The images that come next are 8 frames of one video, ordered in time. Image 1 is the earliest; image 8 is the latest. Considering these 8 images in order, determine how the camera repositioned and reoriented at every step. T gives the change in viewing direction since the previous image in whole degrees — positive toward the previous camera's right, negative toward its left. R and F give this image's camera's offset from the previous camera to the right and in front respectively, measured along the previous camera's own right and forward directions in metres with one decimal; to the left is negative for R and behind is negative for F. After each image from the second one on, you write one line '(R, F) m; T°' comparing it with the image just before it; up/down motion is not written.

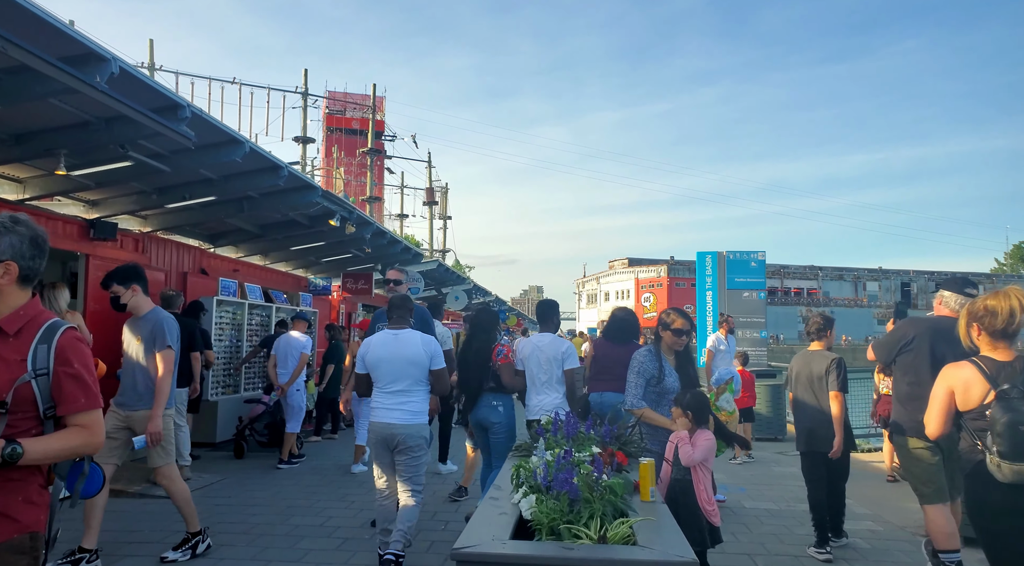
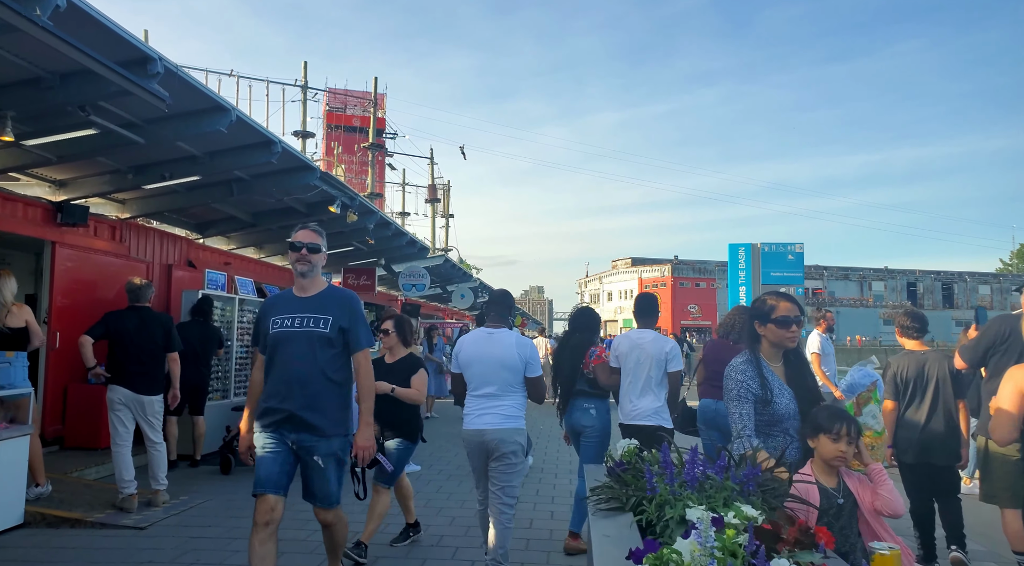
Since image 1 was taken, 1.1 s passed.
(-0.3, +1.1) m; 0°
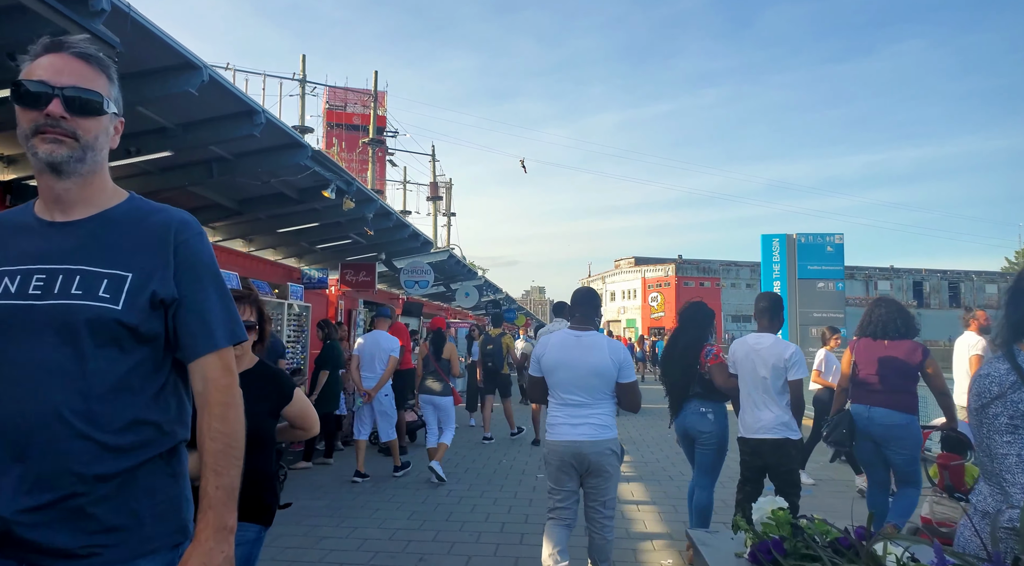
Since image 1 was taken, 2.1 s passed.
(-0.2, +1.1) m; 0°
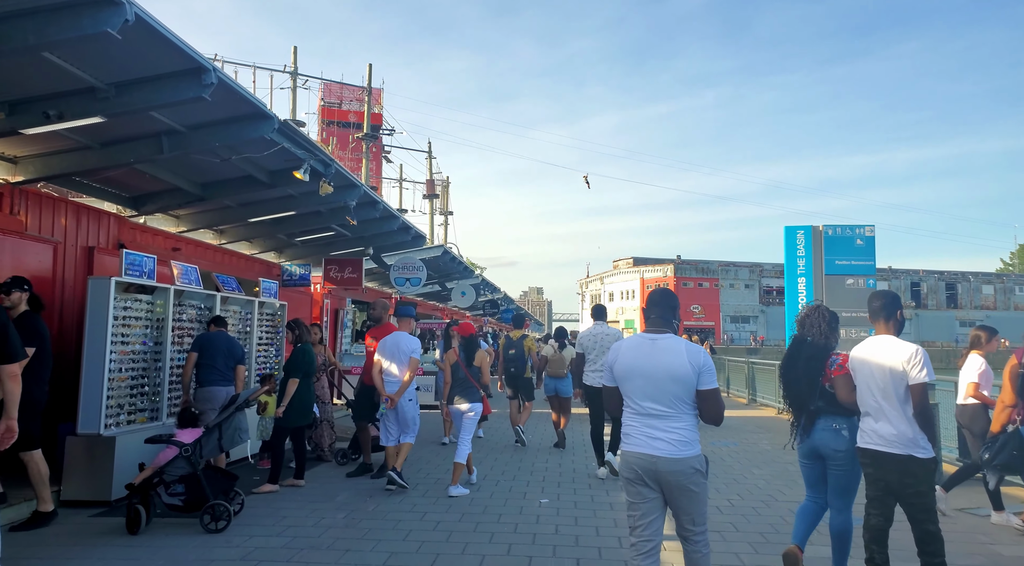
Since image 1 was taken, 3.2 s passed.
(0.0, +1.1) m; 0°
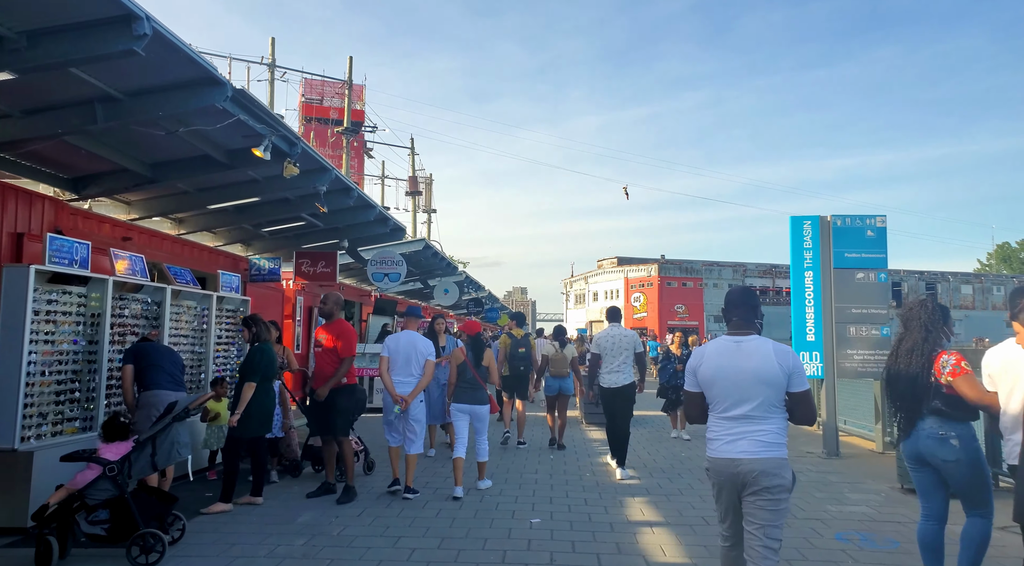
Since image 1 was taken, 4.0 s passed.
(0.0, +0.8) m; +1°
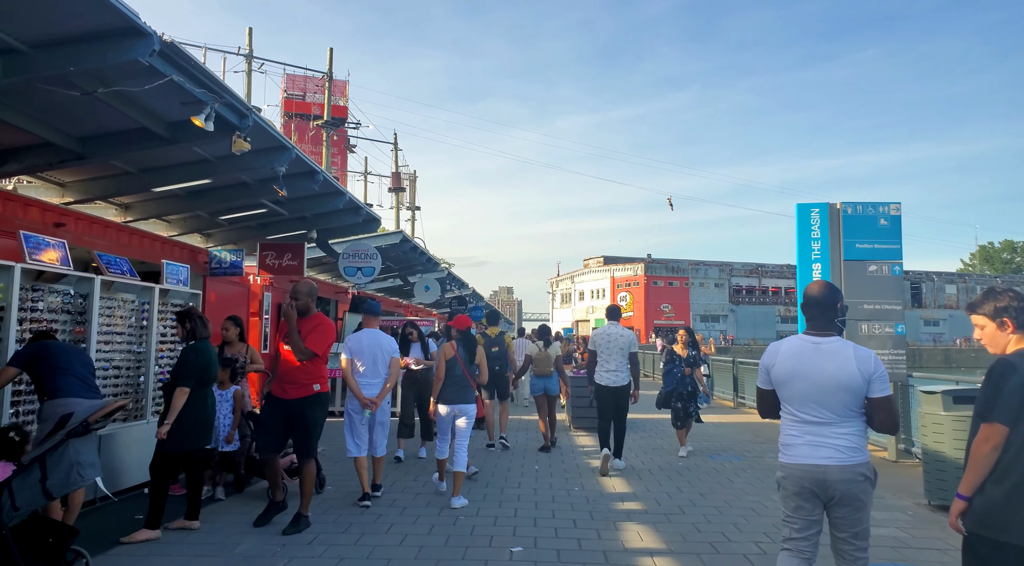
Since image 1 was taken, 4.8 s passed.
(+0.1, +0.9) m; +1°
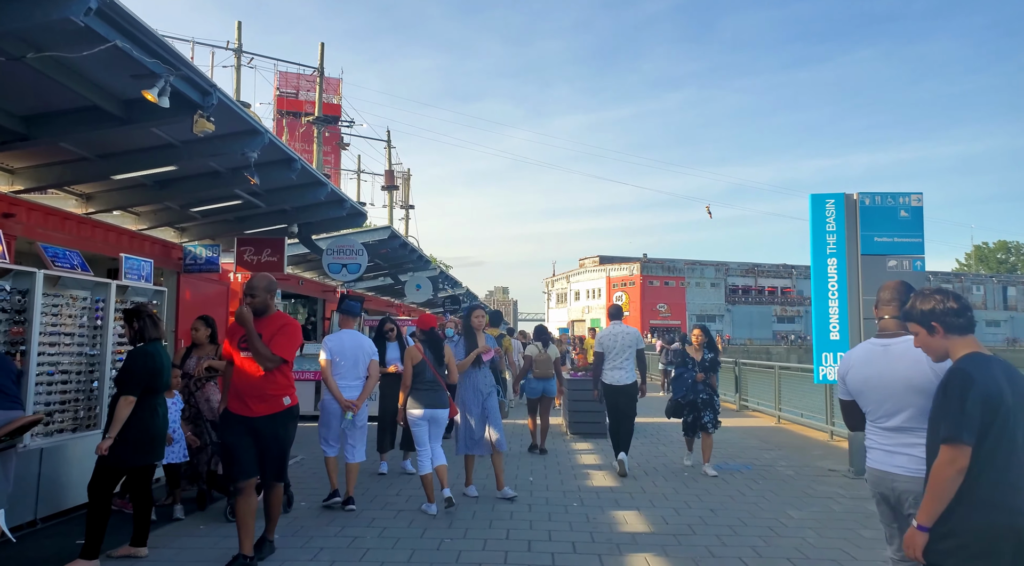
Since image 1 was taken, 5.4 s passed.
(0.0, +0.7) m; 0°
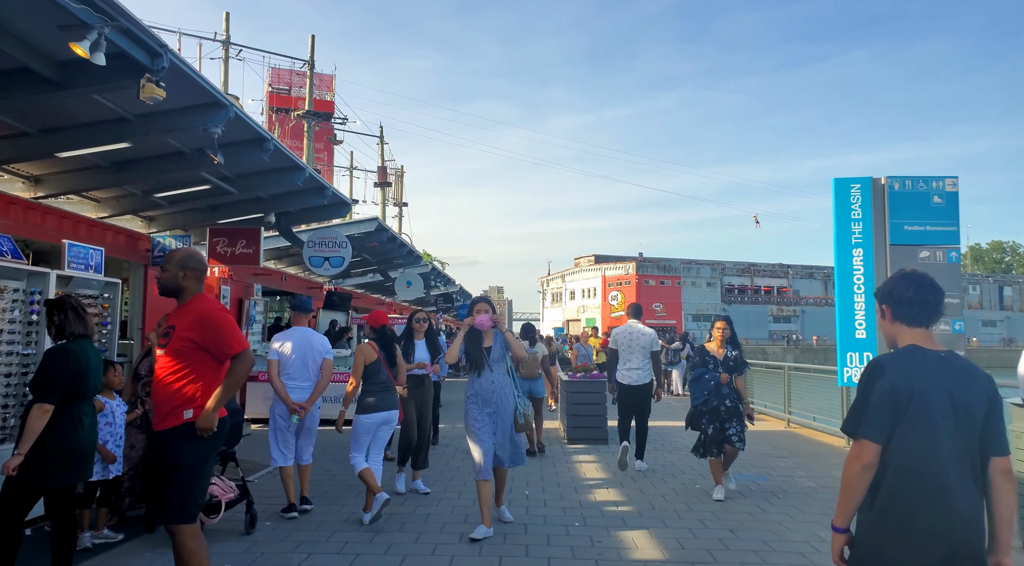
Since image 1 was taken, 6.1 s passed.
(0.0, +0.8) m; 0°
